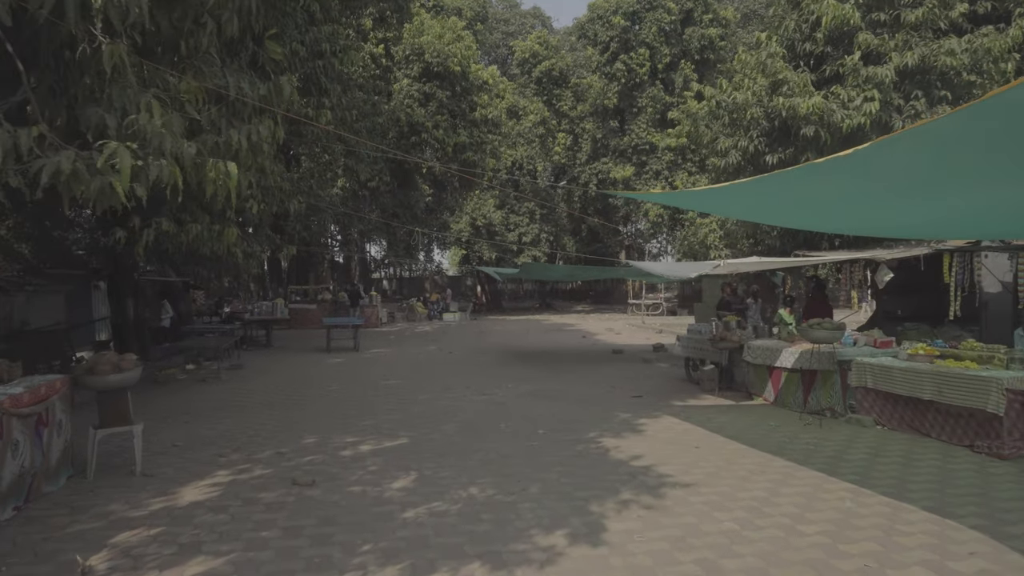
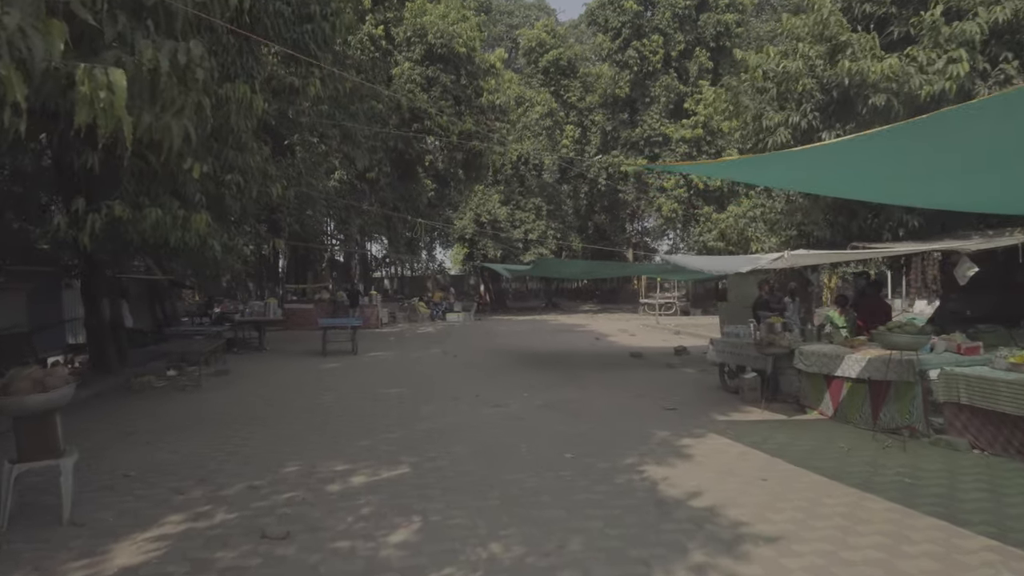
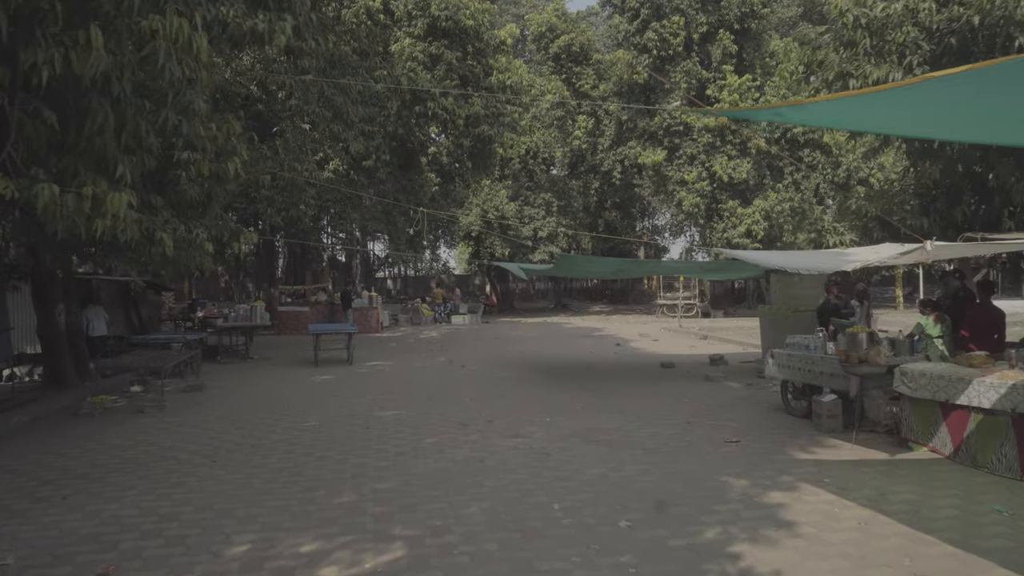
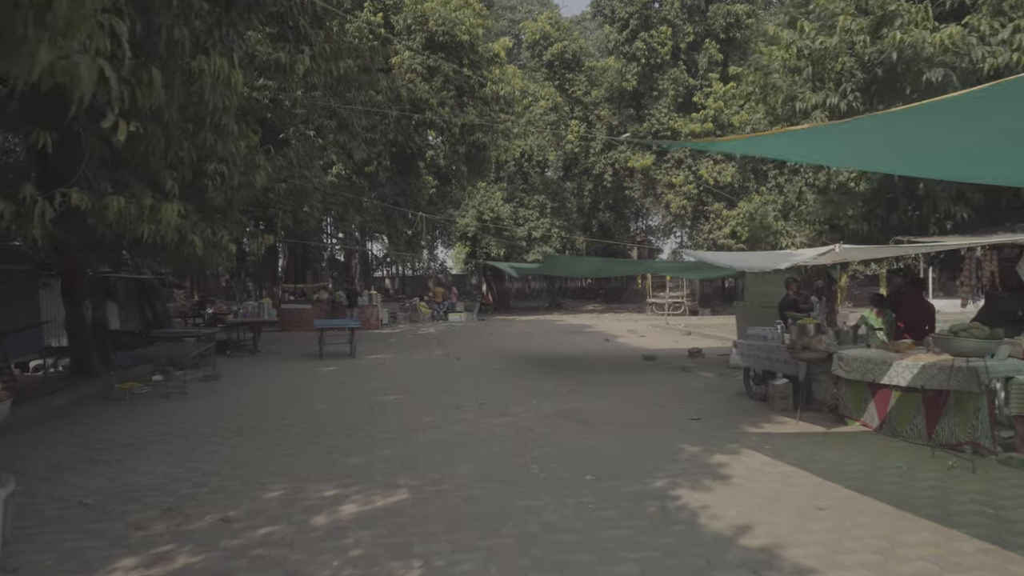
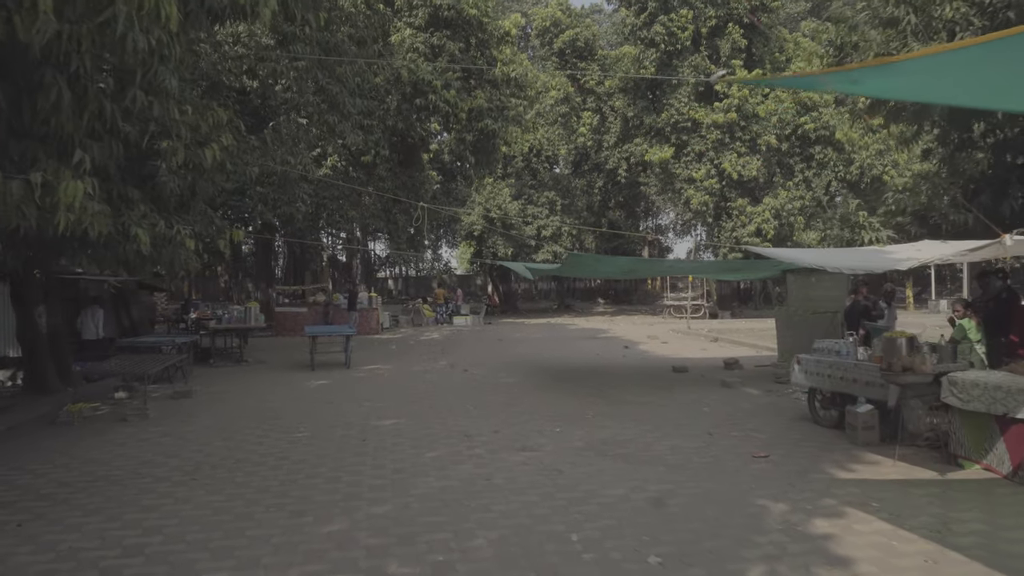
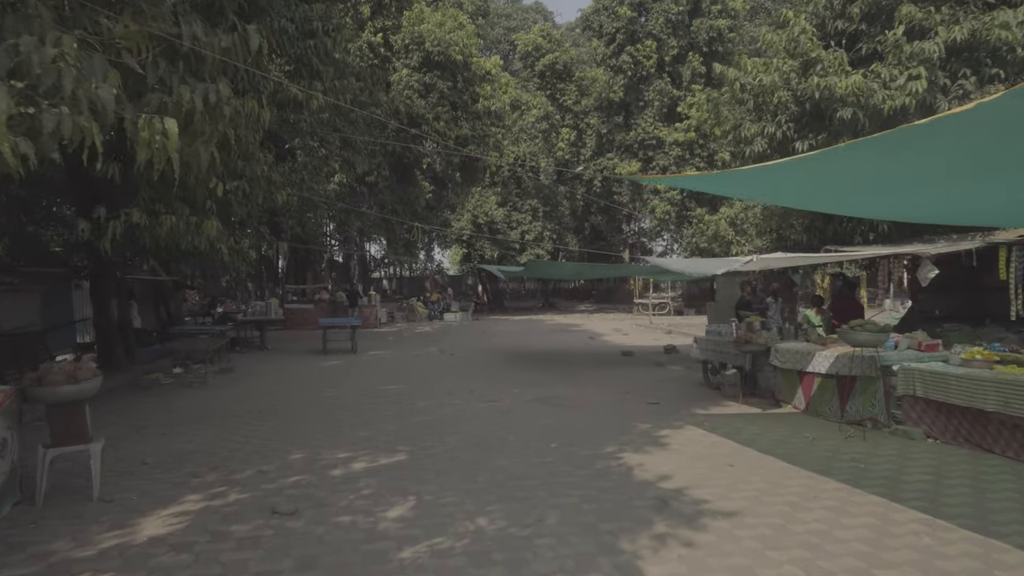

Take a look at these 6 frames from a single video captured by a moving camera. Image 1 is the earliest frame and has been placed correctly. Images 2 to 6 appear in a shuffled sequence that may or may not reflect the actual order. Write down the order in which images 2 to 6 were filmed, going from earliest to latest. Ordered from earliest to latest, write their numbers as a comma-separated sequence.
6, 2, 4, 3, 5
